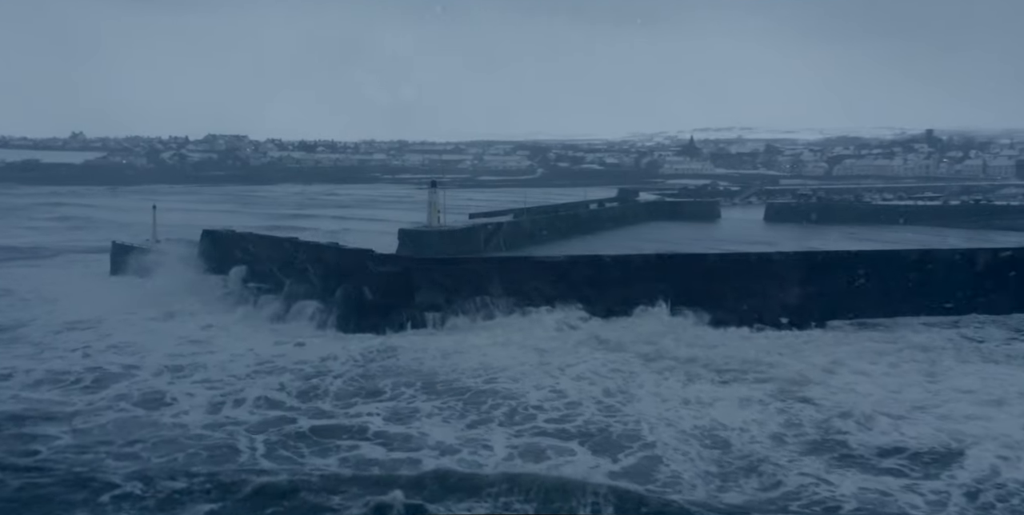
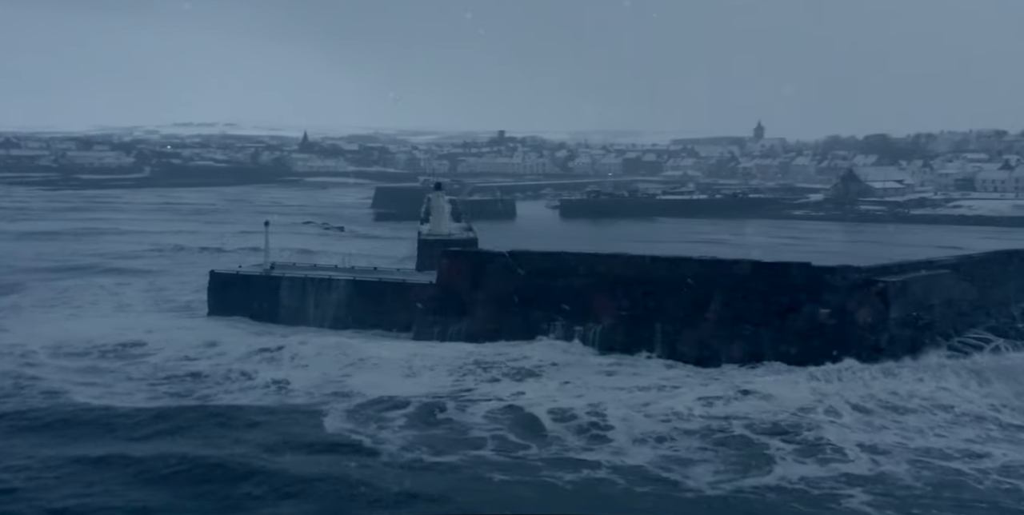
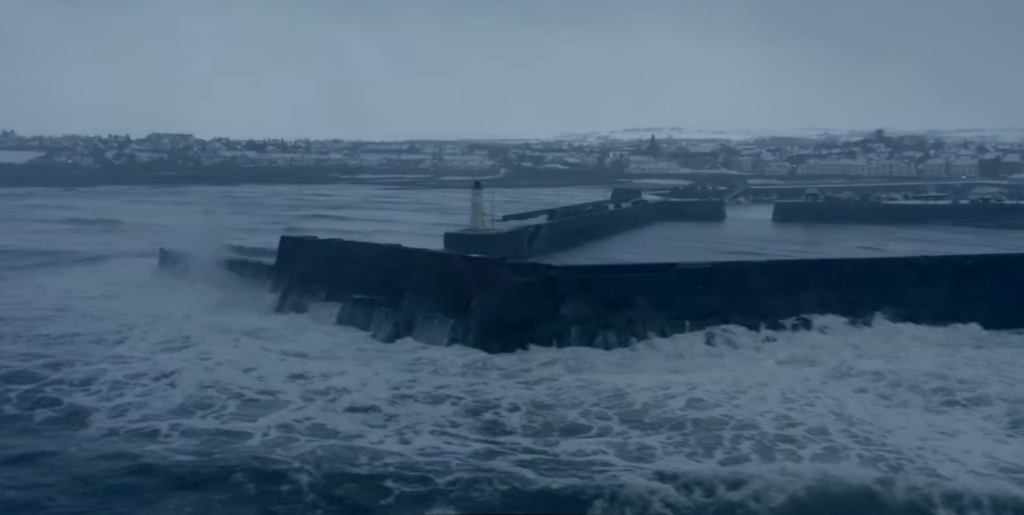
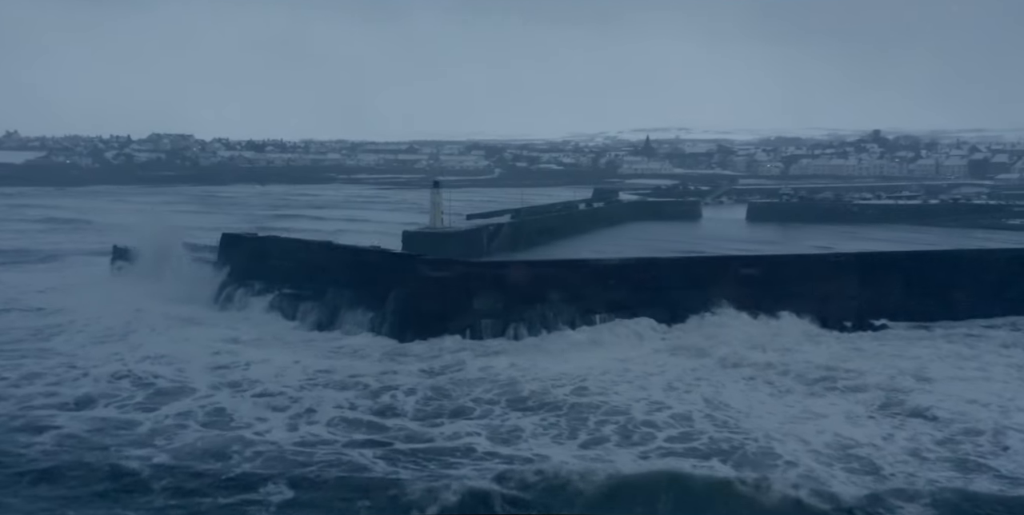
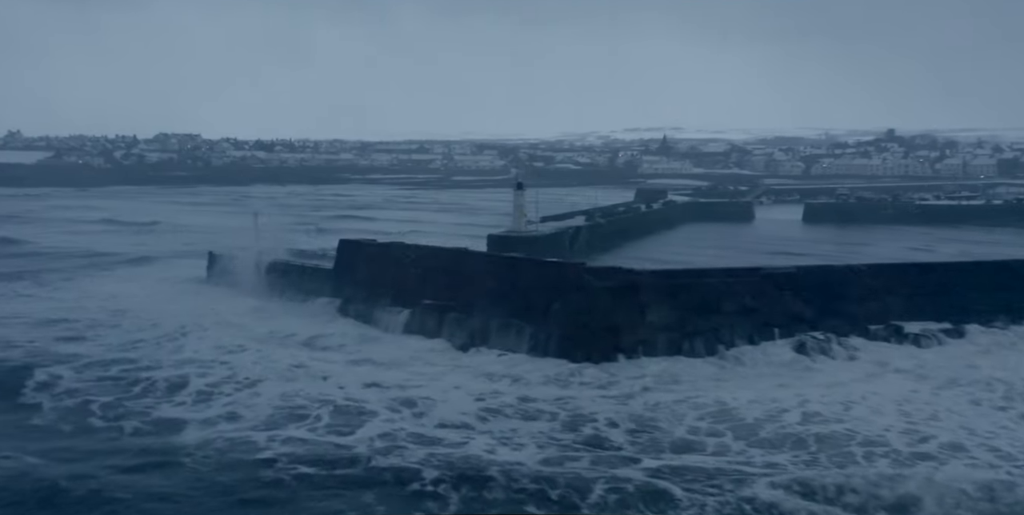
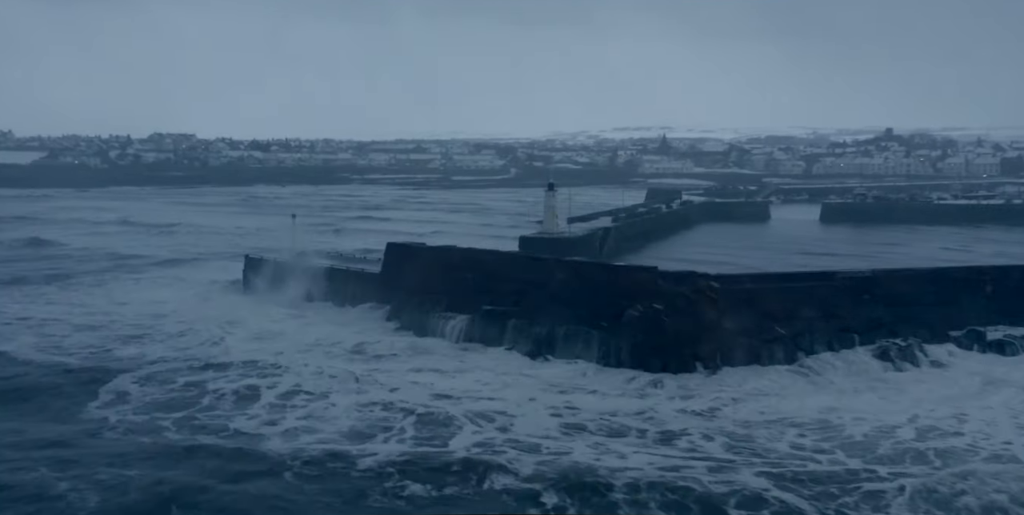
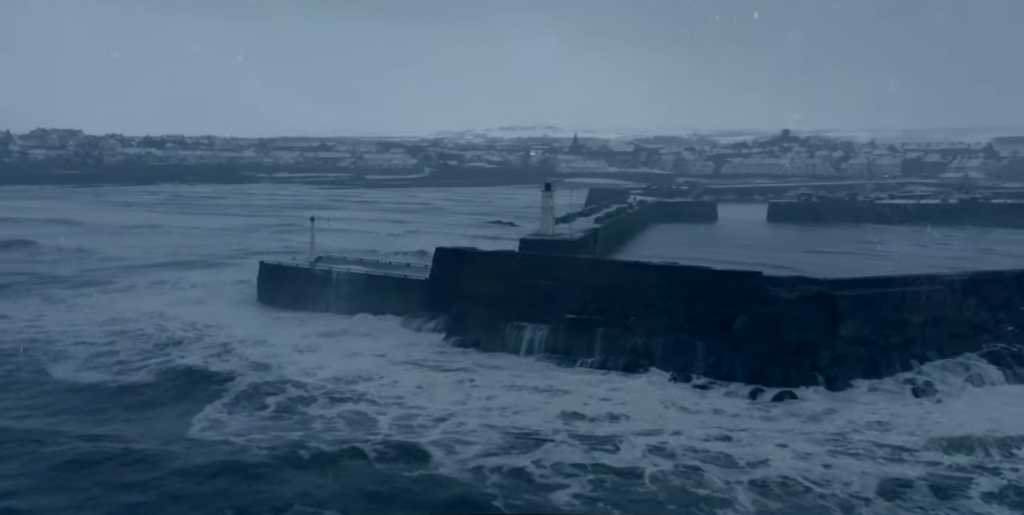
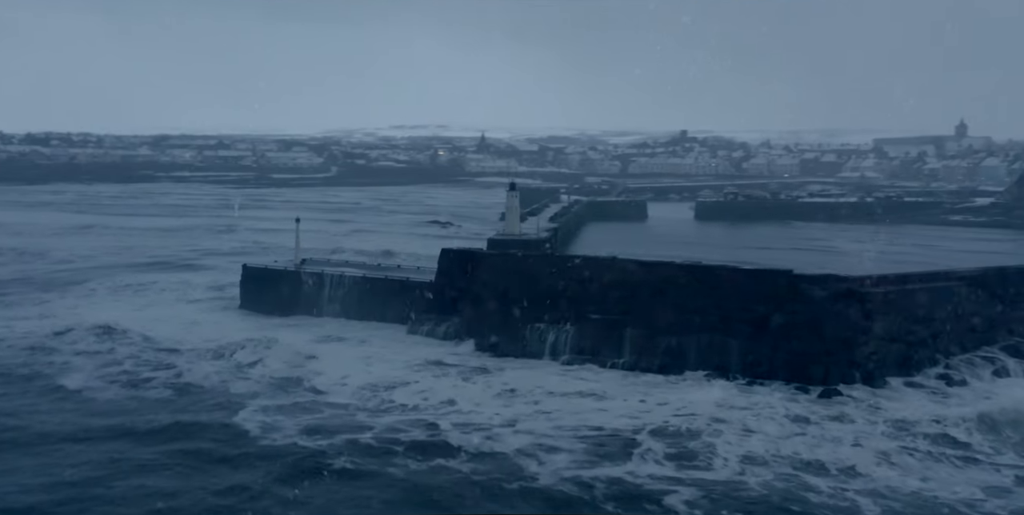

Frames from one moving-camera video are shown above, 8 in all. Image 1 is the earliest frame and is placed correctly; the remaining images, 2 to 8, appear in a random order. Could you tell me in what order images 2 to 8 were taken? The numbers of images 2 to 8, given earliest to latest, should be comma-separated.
4, 3, 5, 6, 7, 8, 2
